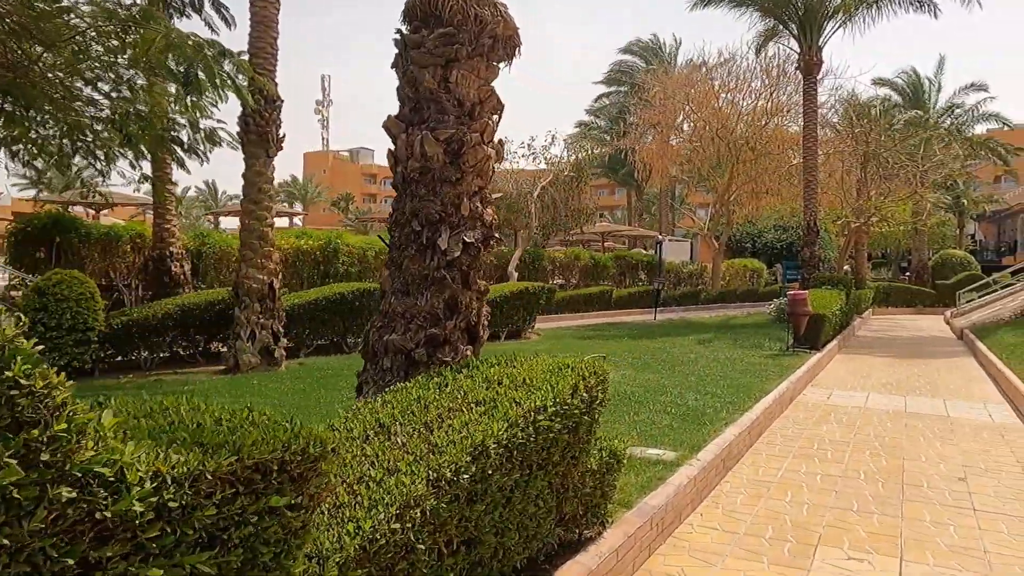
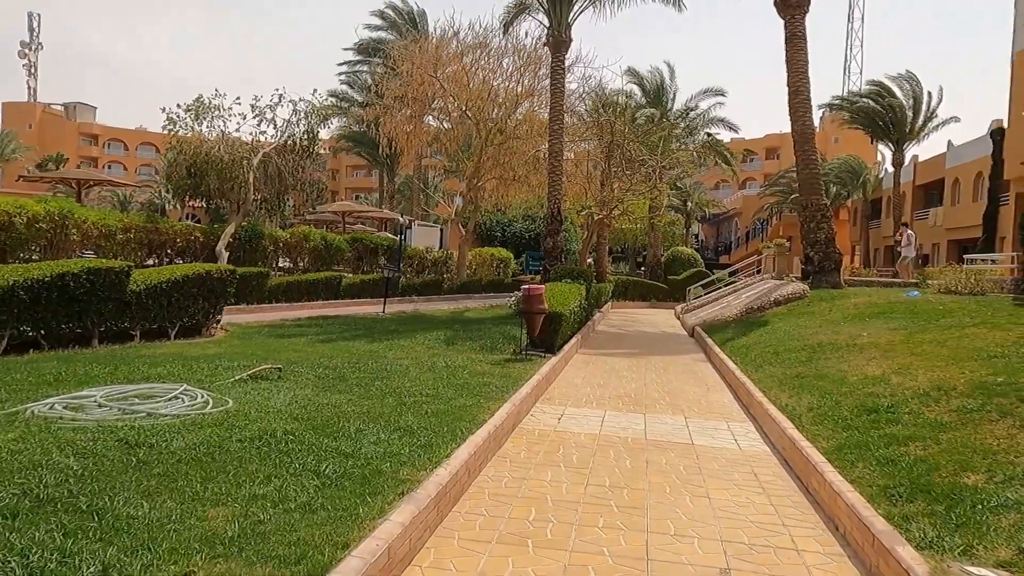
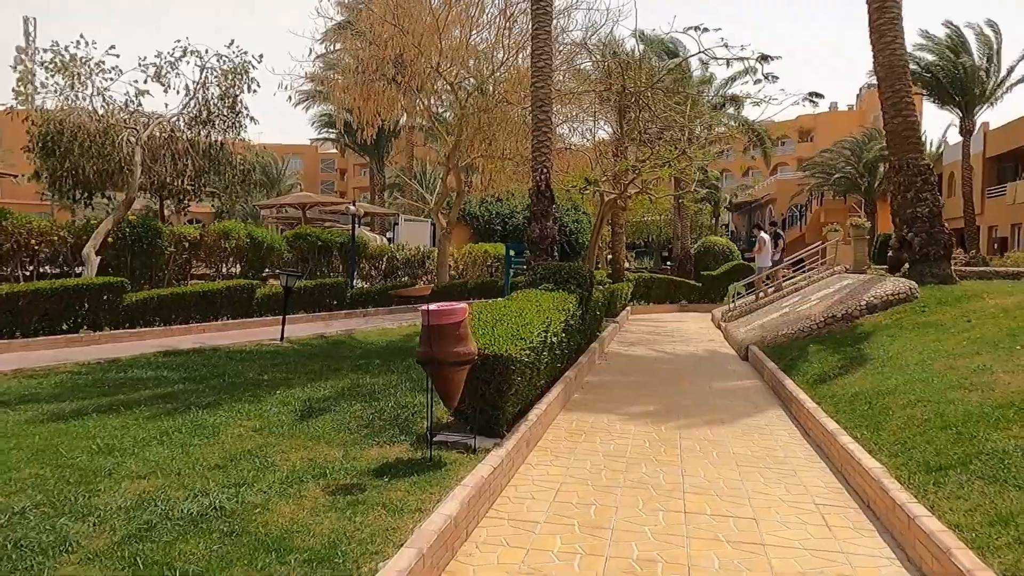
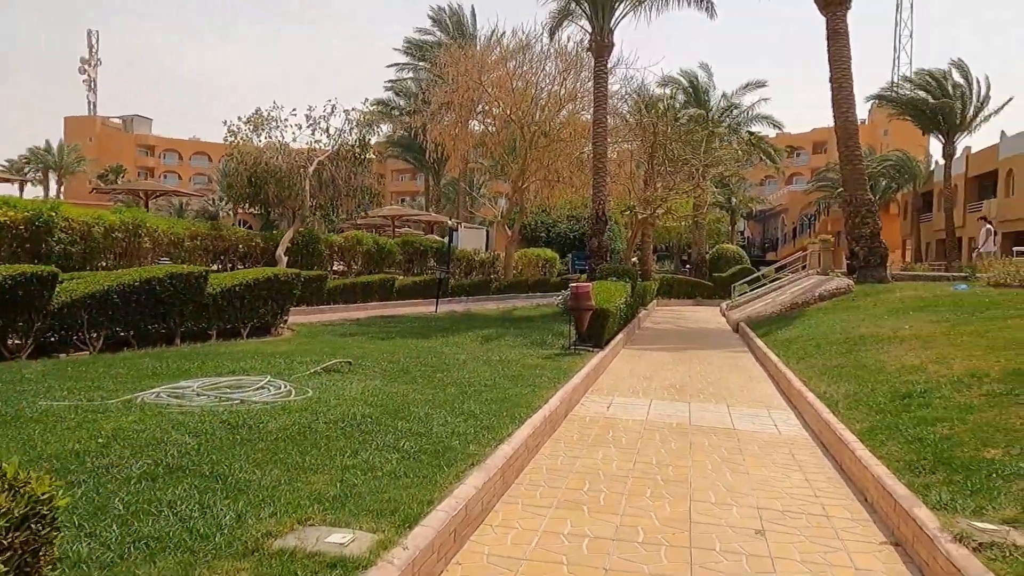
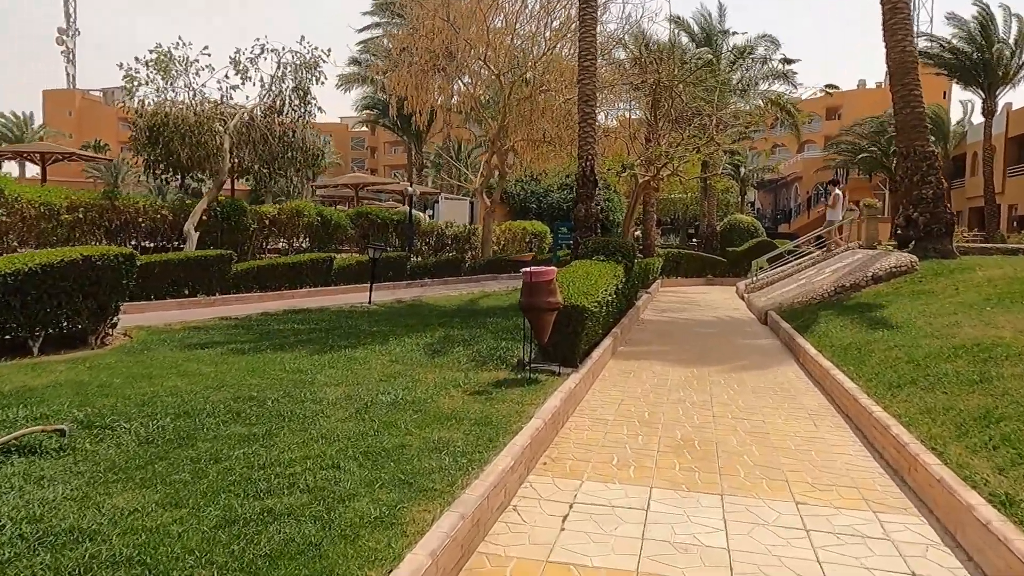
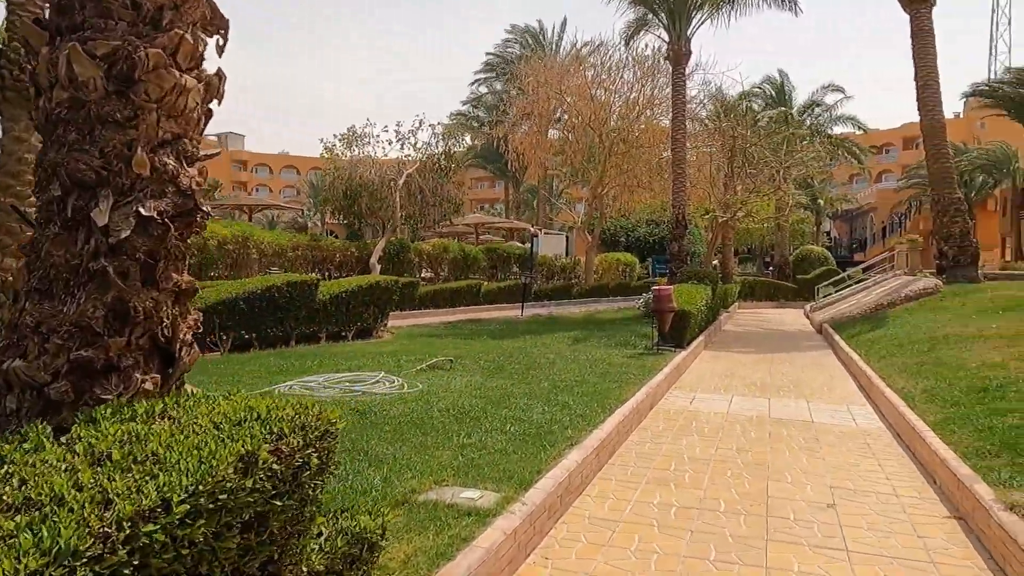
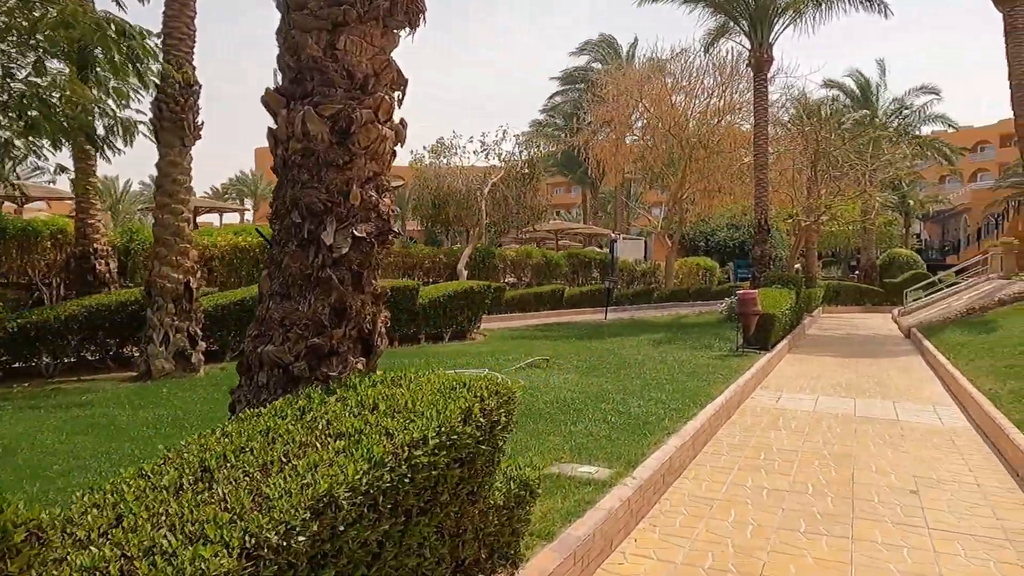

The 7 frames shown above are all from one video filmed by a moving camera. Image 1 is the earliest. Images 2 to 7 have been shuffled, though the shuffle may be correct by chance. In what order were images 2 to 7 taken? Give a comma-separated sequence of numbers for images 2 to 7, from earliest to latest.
7, 6, 4, 2, 5, 3
